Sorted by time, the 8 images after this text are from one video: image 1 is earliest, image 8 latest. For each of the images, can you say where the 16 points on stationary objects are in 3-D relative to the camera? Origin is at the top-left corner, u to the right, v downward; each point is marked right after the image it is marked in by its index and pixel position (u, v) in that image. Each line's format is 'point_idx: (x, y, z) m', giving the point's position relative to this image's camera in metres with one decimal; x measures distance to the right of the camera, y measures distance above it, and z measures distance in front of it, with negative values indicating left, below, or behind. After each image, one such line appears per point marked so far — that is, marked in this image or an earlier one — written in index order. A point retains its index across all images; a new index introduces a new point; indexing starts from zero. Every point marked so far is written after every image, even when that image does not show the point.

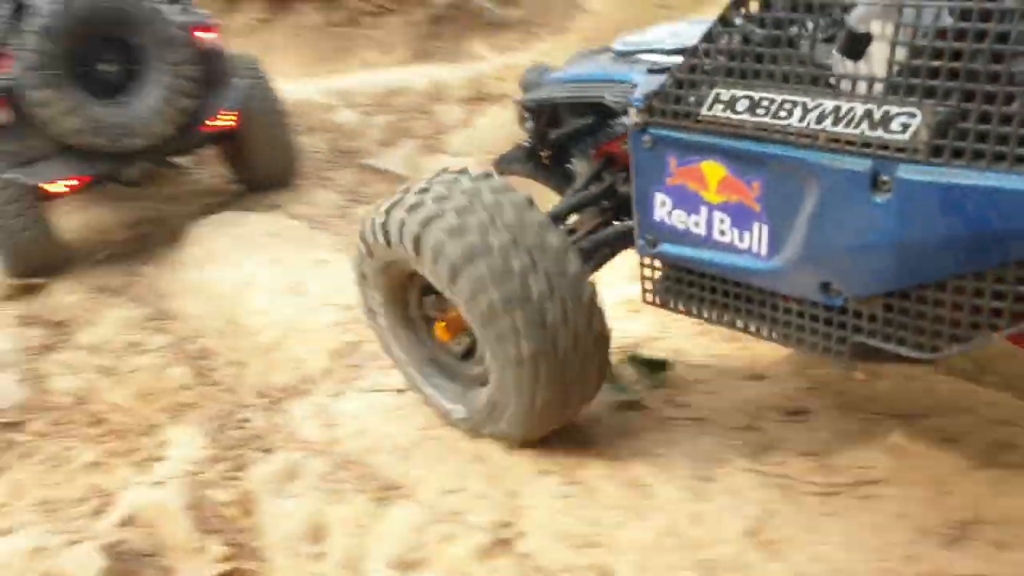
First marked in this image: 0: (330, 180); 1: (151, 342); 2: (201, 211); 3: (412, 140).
0: (-1.0, +0.7, +5.0) m
1: (-1.2, -0.2, +3.2) m
2: (-1.5, +0.4, +4.8) m
3: (-0.6, +1.0, +5.4) m
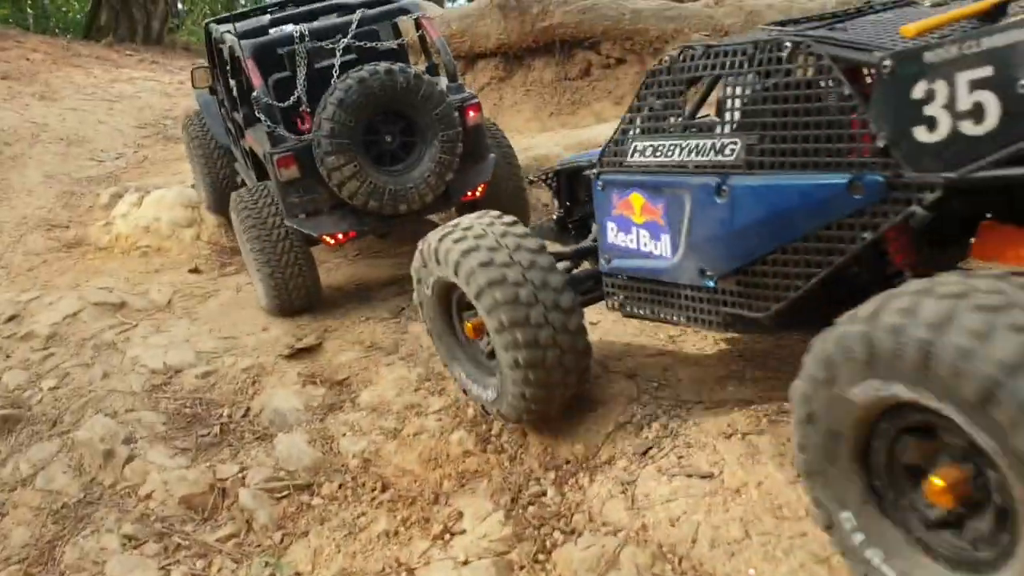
0: (+0.3, +0.4, +5.0) m
1: (-0.3, -0.4, +3.2) m
2: (-0.3, +0.1, +4.8) m
3: (+0.8, +0.7, +5.2) m
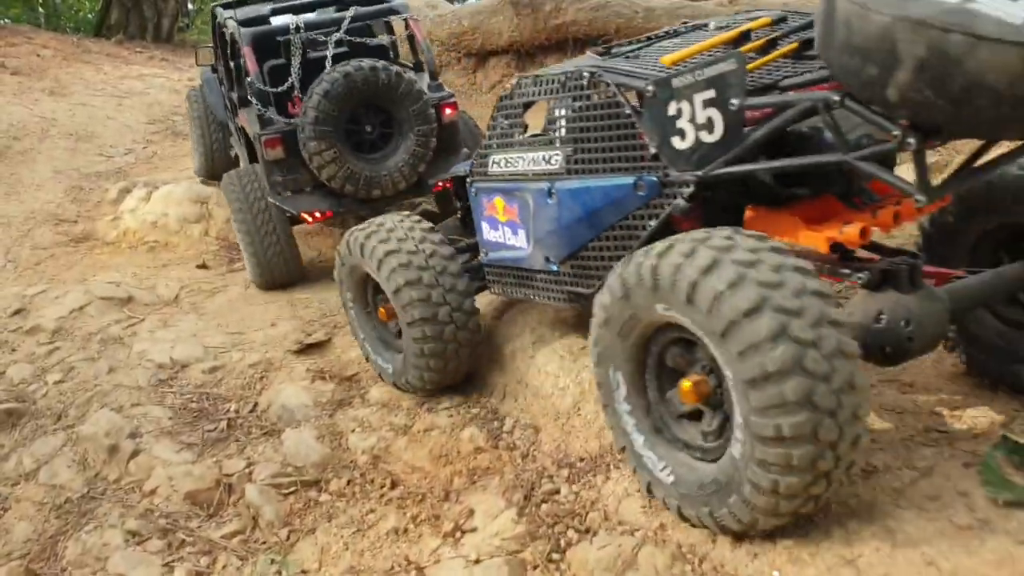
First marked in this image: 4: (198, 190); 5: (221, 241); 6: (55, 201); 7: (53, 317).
0: (+0.3, +0.4, +4.9) m
1: (-0.2, -0.4, +3.2) m
2: (-0.2, +0.1, +4.8) m
3: (+0.9, +0.7, +5.2) m
4: (-2.0, +0.6, +6.0) m
5: (-1.7, +0.3, +5.7) m
6: (-3.1, +0.6, +6.4) m
7: (-2.2, -0.1, +4.5) m
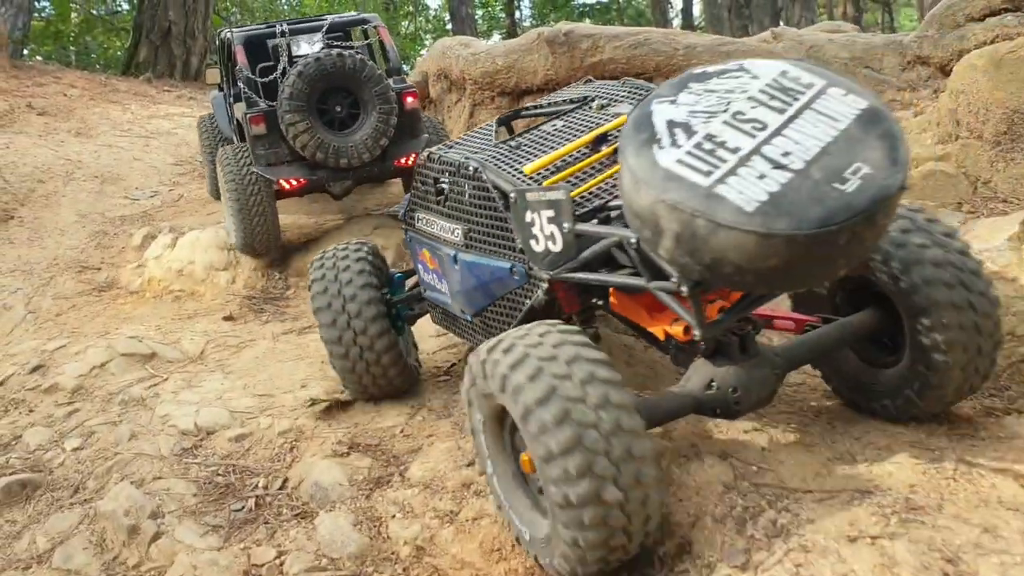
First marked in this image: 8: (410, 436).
0: (+0.6, +0.1, +4.6) m
1: (-0.1, -0.6, +2.9) m
2: (0.0, -0.1, +4.5) m
3: (+1.1, +0.4, +4.9) m
4: (-1.7, +0.3, +5.8) m
5: (-1.5, 0.0, +5.5) m
6: (-2.8, +0.3, +6.2) m
7: (-2.0, -0.4, +4.3) m
8: (-0.4, -0.5, +3.3) m
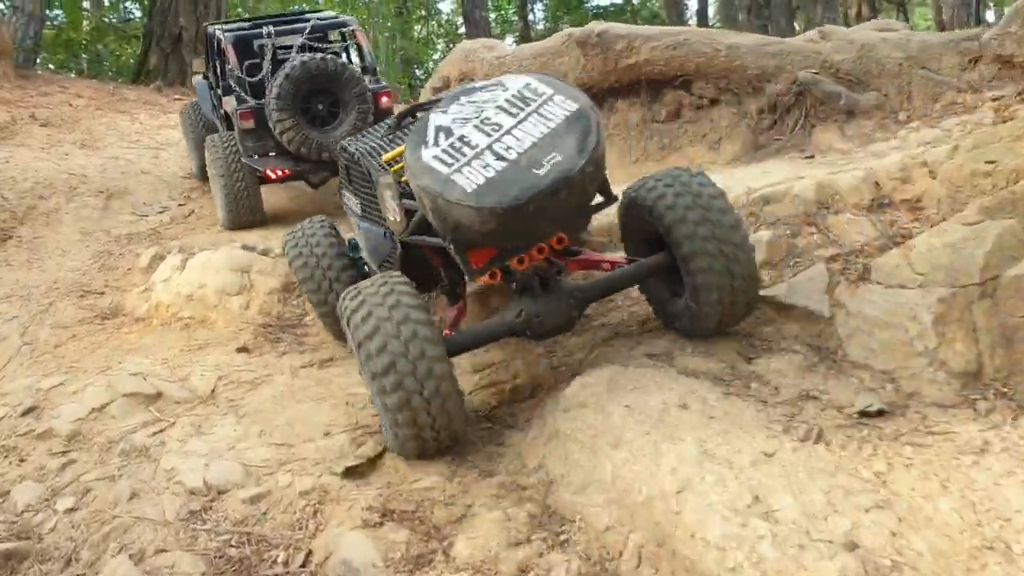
0: (+0.7, 0.0, +4.2) m
1: (+0.1, -0.7, +2.4) m
2: (+0.2, -0.3, +4.0) m
3: (+1.3, +0.3, +4.4) m
4: (-1.5, +0.2, +5.4) m
5: (-1.3, -0.2, +5.0) m
6: (-2.6, +0.1, +5.8) m
7: (-1.8, -0.5, +3.9) m
8: (-0.2, -0.6, +2.9) m
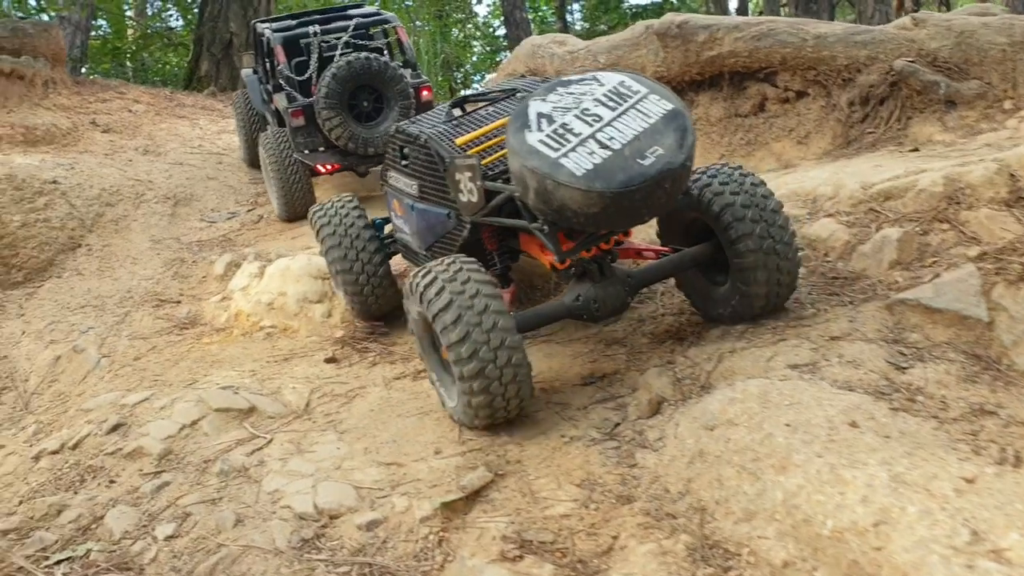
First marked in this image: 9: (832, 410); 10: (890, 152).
0: (+1.2, 0.0, +3.9) m
1: (+0.5, -0.7, +2.1) m
2: (+0.6, -0.3, +3.8) m
3: (+1.7, +0.3, +4.1) m
4: (-1.1, +0.1, +5.2) m
5: (-0.8, -0.2, +4.8) m
6: (-2.1, +0.1, +5.6) m
7: (-1.4, -0.6, +3.7) m
8: (+0.2, -0.7, +2.6) m
9: (+0.9, -0.3, +2.7) m
10: (+2.3, +0.8, +5.9) m
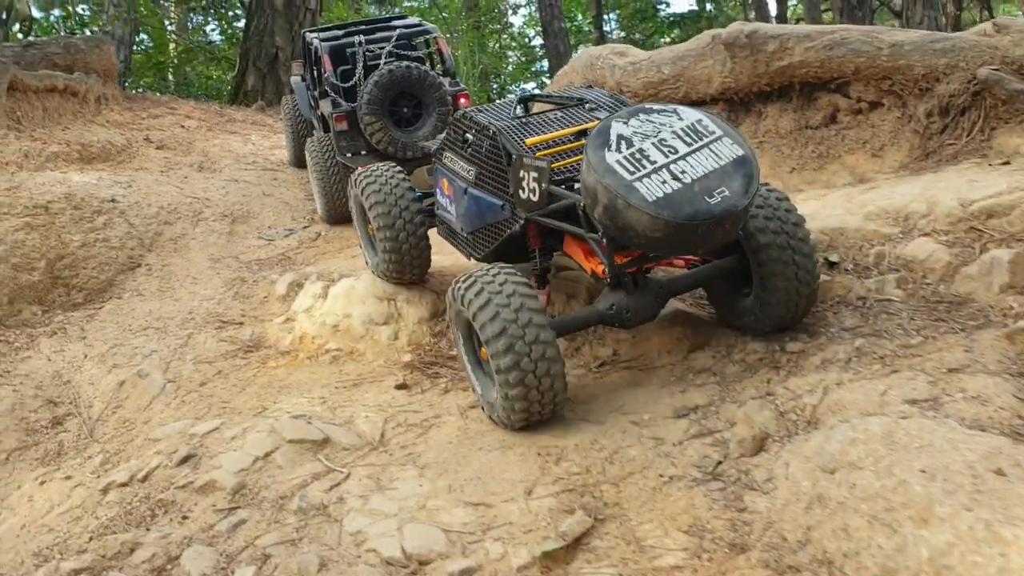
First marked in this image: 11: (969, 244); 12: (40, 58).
0: (+1.5, -0.1, +3.6) m
1: (+0.8, -0.8, +1.9) m
2: (+0.9, -0.4, +3.6) m
3: (+2.1, +0.2, +3.9) m
4: (-0.7, 0.0, +5.0) m
5: (-0.5, -0.3, +4.7) m
6: (-1.7, -0.1, +5.5) m
7: (-1.0, -0.7, +3.5) m
8: (+0.5, -0.7, +2.4) m
9: (+1.2, -0.4, +2.5) m
10: (+2.7, +0.7, +5.6) m
11: (+2.0, +0.2, +4.1) m
12: (-4.4, +2.2, +8.9) m
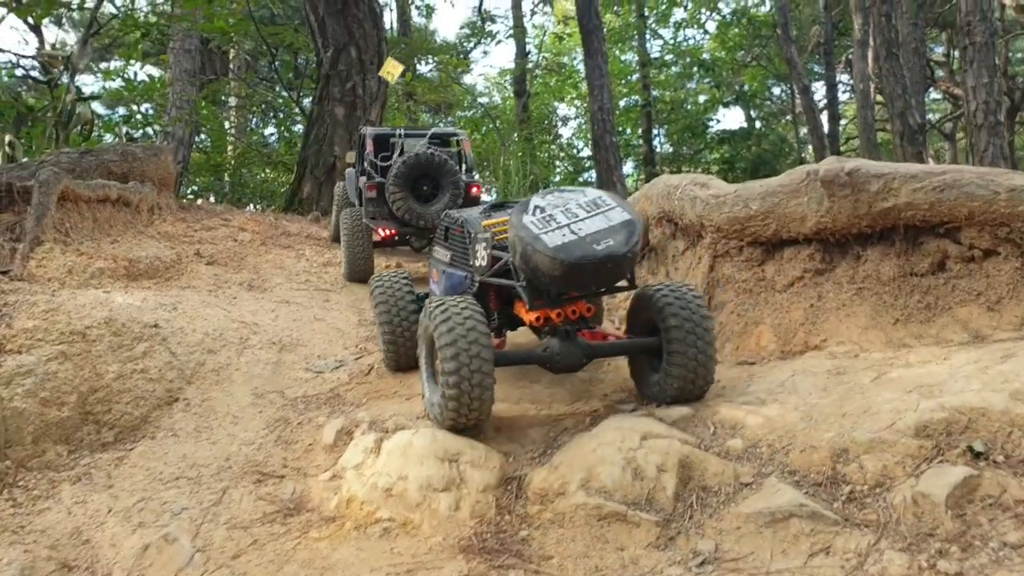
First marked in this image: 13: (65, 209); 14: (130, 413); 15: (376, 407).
0: (+1.8, -0.8, +3.0) m
1: (+1.0, -1.3, +1.2) m
2: (+1.2, -1.0, +2.9) m
3: (+2.4, -0.5, +3.2) m
4: (-0.3, -0.7, +4.4) m
5: (-0.1, -1.0, +4.0) m
6: (-1.3, -0.8, +5.0) m
7: (-0.8, -1.2, +2.9) m
8: (+0.7, -1.2, +1.7) m
9: (+1.4, -1.0, +1.8) m
10: (+3.2, -0.2, +5.0) m
11: (+2.3, -0.5, +3.4) m
12: (-3.8, +1.1, +8.7) m
13: (-3.5, +0.6, +7.5) m
14: (-2.1, -0.7, +5.3) m
15: (-0.8, -0.7, +5.4) m
